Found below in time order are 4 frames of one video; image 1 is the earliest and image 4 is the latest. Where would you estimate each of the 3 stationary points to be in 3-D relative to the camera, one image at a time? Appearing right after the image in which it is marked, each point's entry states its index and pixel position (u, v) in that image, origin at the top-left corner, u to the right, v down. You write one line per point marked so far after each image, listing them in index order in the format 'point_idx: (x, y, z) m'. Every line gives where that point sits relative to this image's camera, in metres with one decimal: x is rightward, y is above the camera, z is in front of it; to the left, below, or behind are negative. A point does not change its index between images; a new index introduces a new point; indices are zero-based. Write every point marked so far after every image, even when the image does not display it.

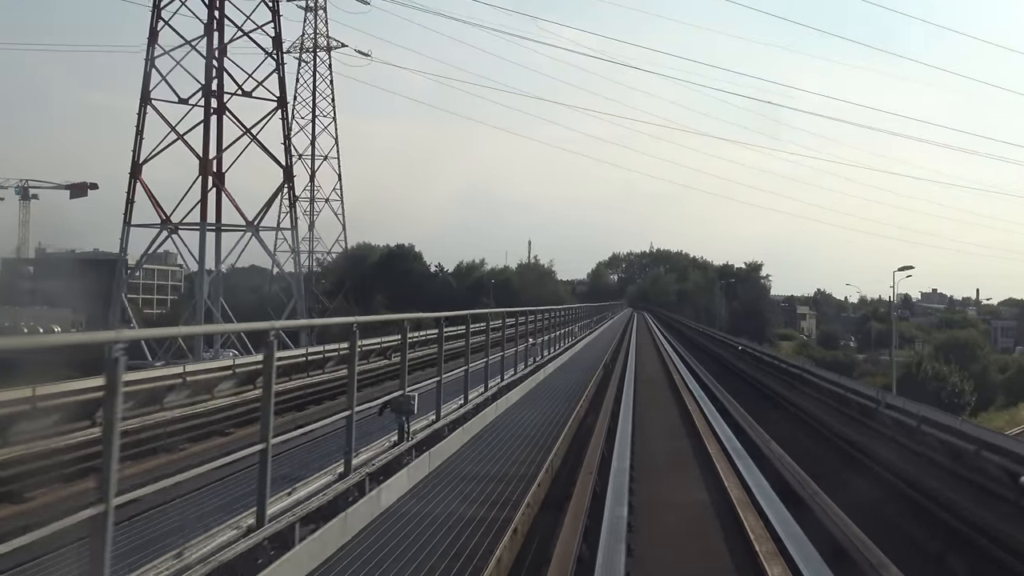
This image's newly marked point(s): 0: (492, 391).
0: (-0.3, -1.6, +12.4) m
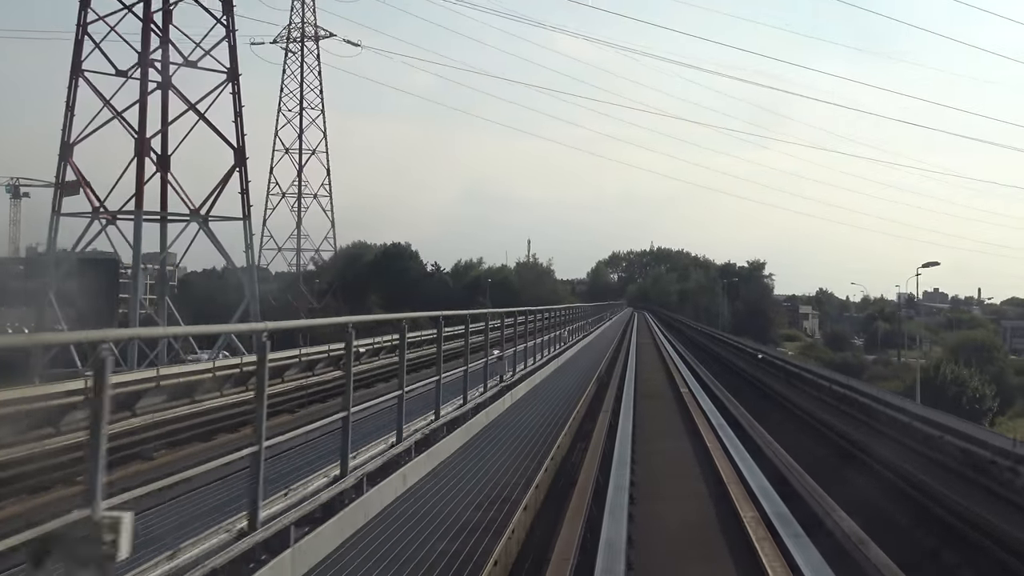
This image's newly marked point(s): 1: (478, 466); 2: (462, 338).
0: (-0.3, -1.6, +12.2) m
1: (-0.3, -2.0, +9.1) m
2: (-0.6, -0.7, +10.6) m
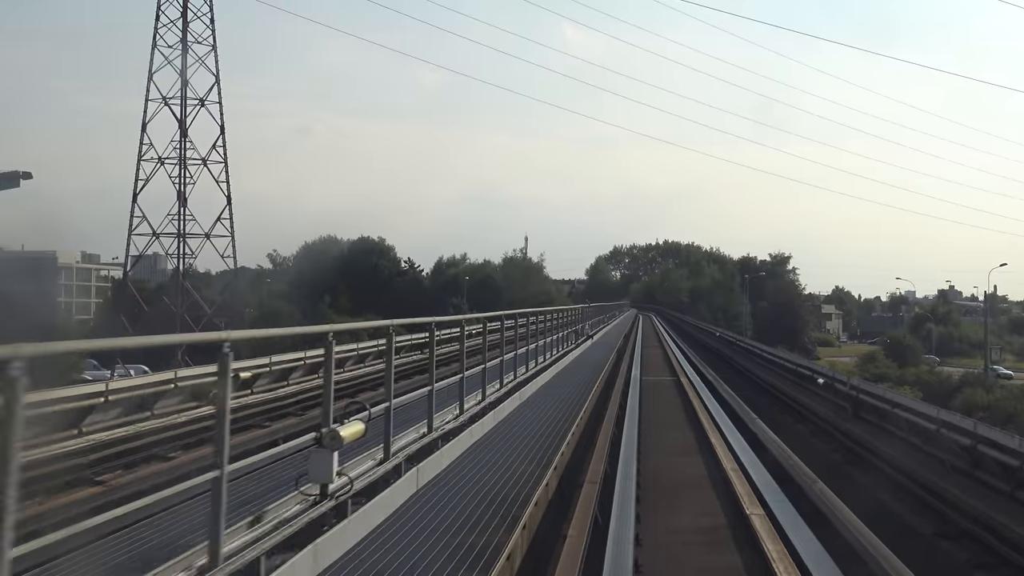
0: (-0.4, -1.6, +11.1) m
1: (-0.4, -2.0, +8.0) m
2: (-0.7, -0.7, +9.6) m
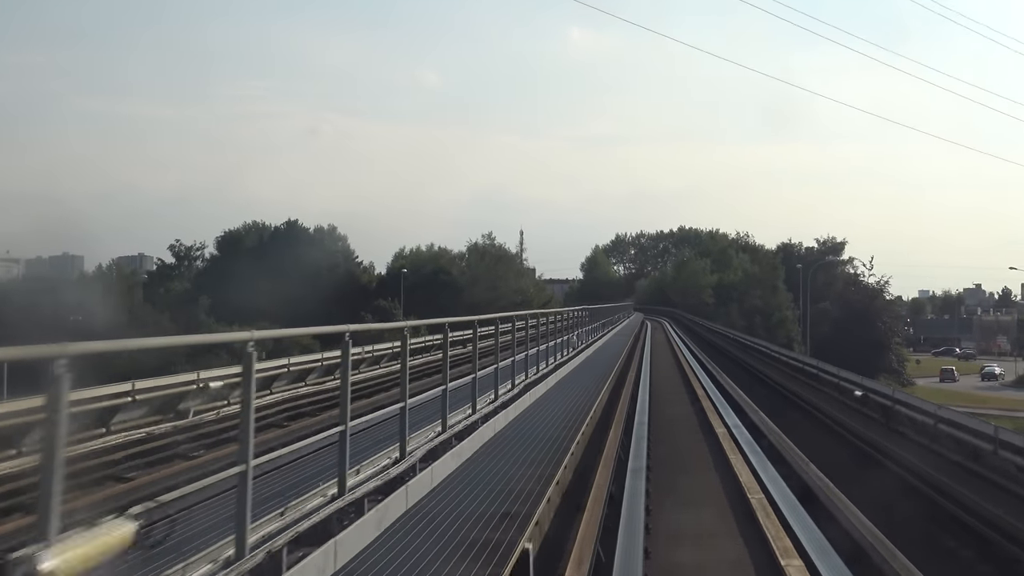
0: (-0.5, -1.6, +9.5) m
1: (-0.6, -2.0, +6.3) m
2: (-0.9, -0.7, +7.9) m
